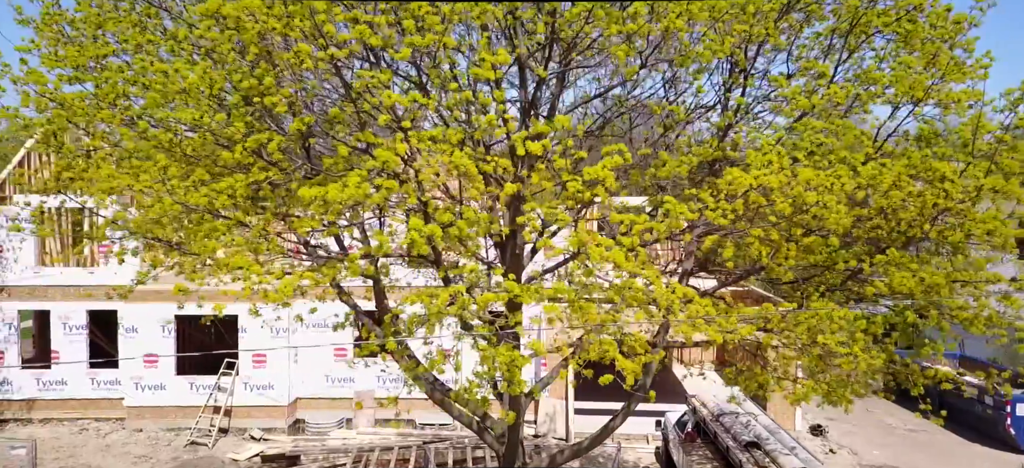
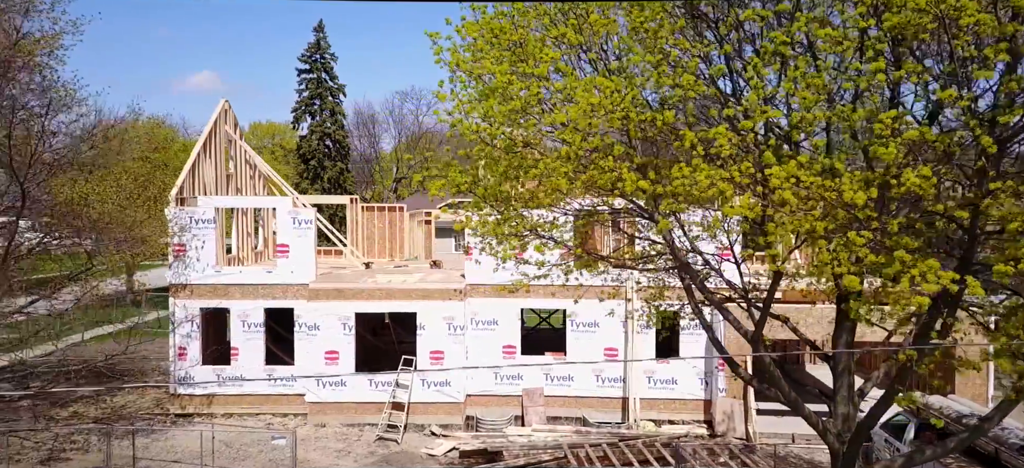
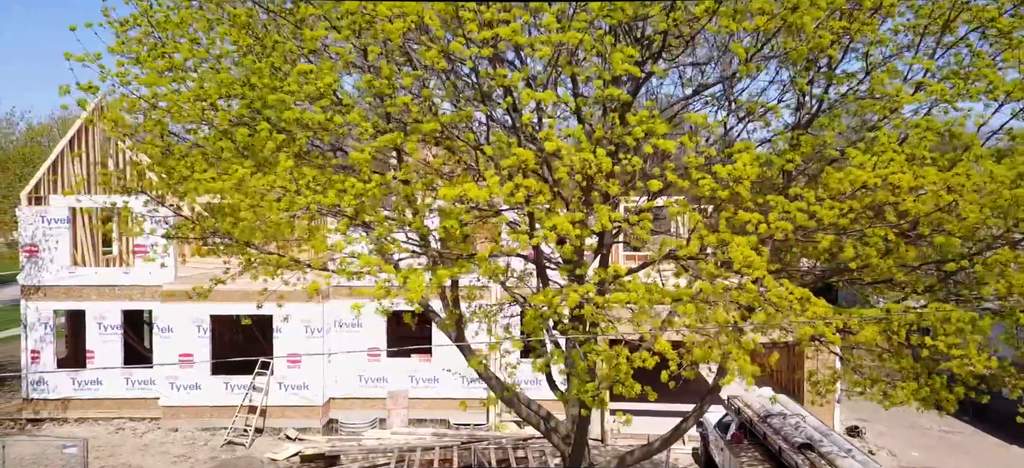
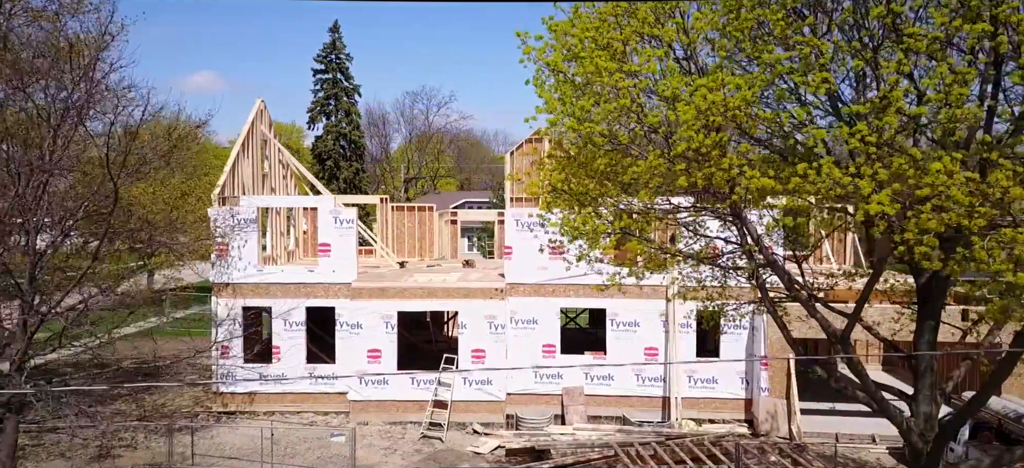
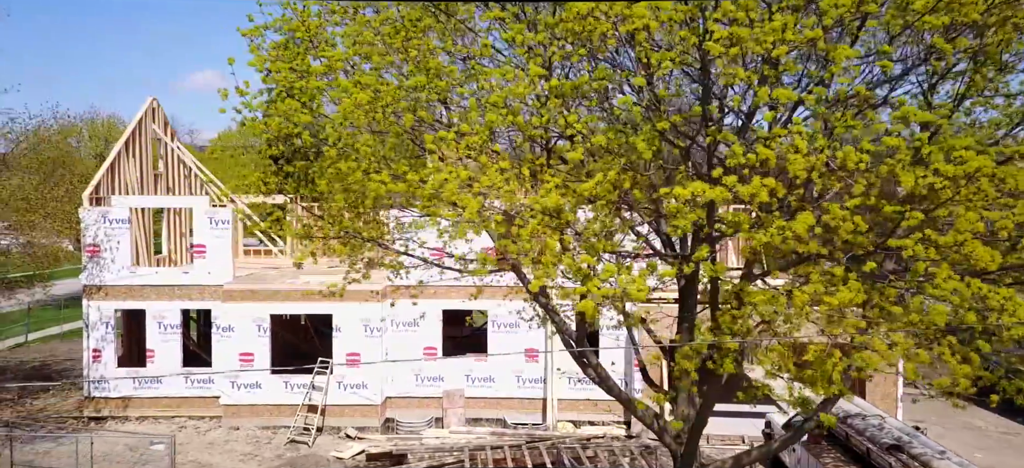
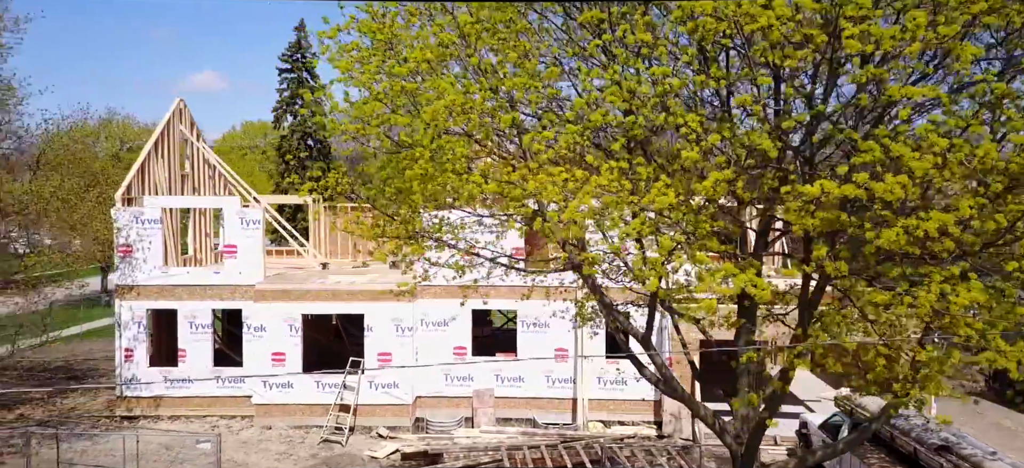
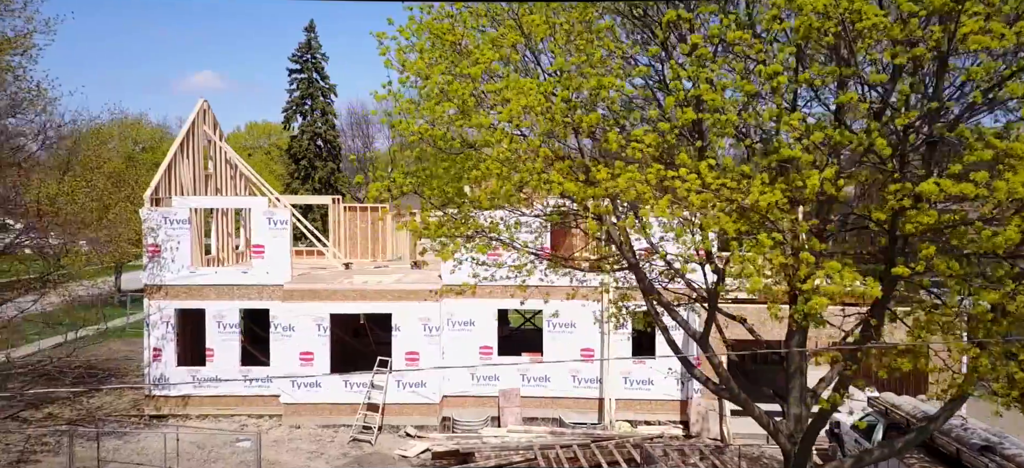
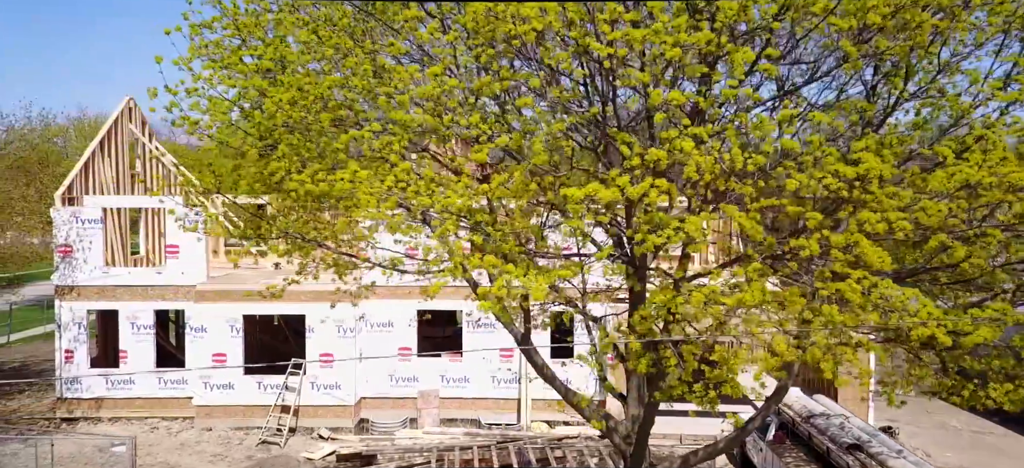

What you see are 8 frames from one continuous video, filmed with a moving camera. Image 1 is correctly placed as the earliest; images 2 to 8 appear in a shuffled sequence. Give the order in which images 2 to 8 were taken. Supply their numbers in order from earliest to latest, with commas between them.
3, 8, 5, 6, 7, 2, 4
